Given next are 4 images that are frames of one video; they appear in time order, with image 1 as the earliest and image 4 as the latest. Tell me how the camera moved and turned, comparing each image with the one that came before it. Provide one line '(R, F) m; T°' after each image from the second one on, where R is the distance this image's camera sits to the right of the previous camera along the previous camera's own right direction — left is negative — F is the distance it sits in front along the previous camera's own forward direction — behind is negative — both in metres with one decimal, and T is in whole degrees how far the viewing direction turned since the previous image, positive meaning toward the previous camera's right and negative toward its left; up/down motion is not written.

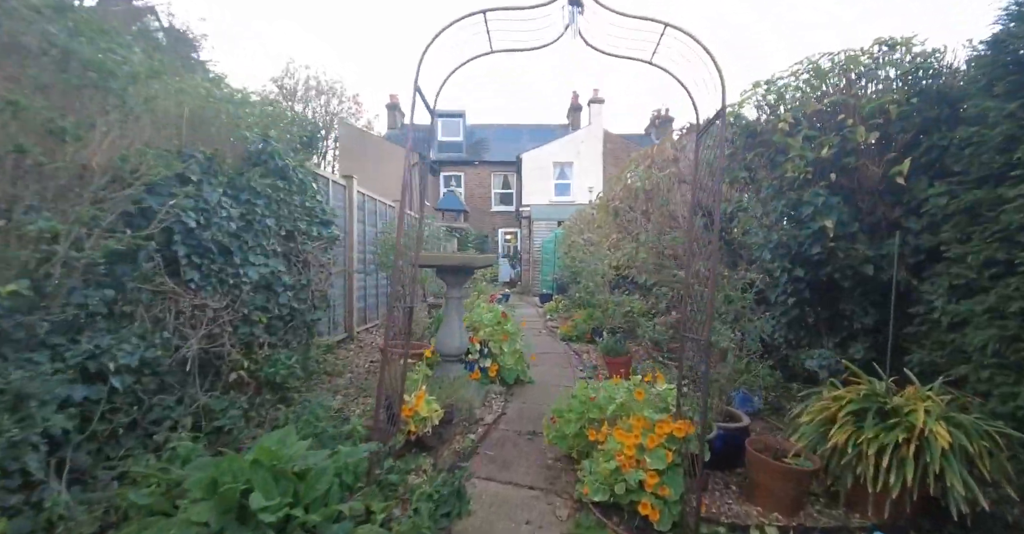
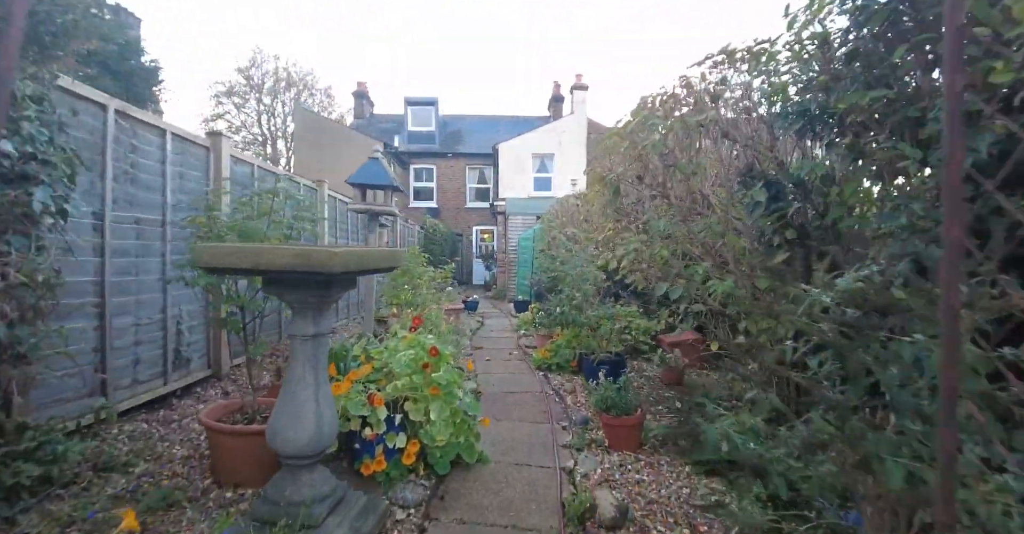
(+0.3, +1.8) m; +2°
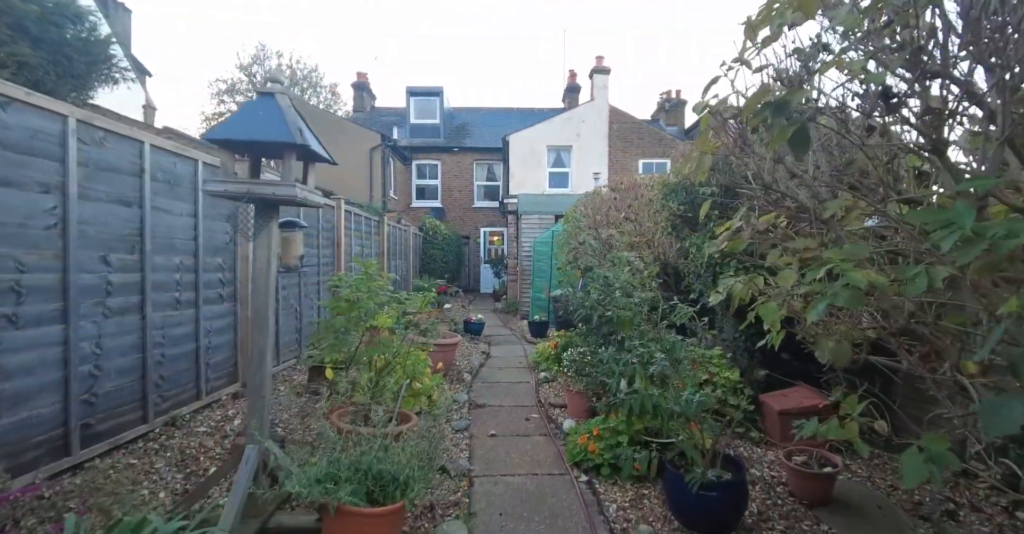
(-0.1, +2.1) m; -1°
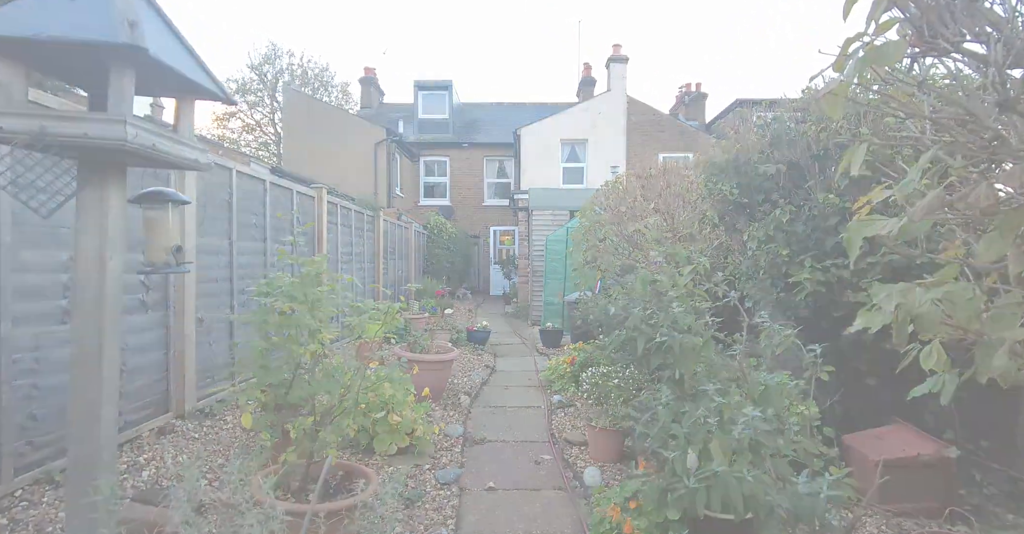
(+0.1, +0.9) m; -2°
